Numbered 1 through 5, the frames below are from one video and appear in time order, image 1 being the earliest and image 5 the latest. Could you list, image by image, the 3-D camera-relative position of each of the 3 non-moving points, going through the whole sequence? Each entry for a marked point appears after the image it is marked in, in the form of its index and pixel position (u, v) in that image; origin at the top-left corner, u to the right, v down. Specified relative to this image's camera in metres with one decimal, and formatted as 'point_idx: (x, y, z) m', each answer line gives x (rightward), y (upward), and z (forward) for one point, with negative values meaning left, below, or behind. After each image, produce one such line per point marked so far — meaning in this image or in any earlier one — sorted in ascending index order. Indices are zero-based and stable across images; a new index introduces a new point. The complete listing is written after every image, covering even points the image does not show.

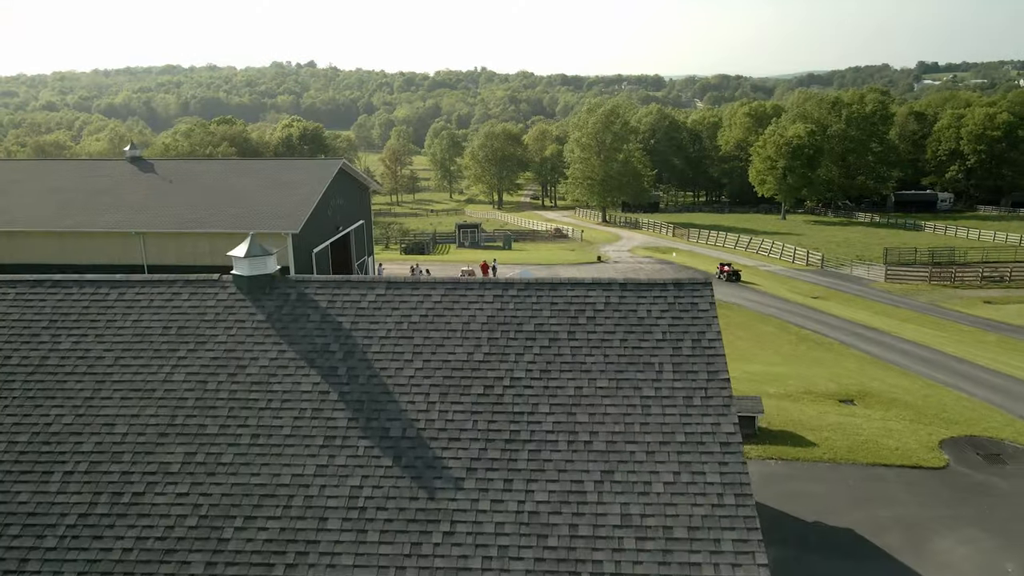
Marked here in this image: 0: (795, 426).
0: (+5.9, -2.9, +15.4) m
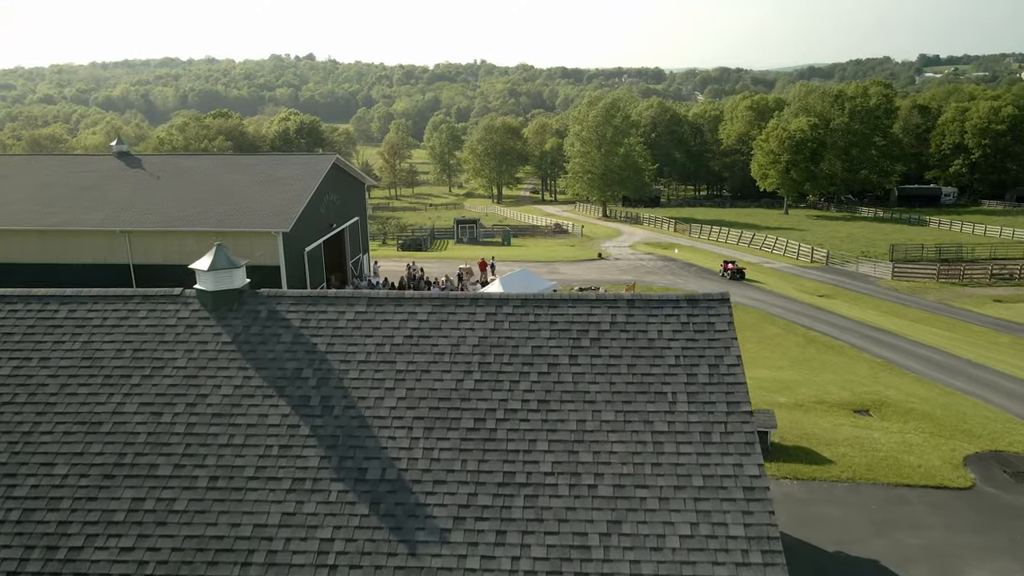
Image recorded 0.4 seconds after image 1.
0: (+5.8, -3.0, +14.5) m
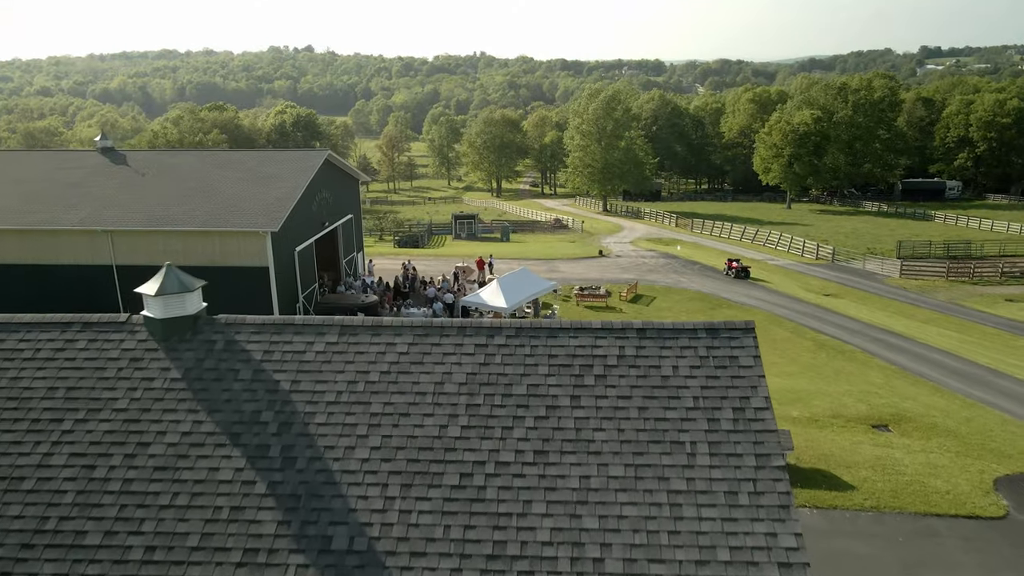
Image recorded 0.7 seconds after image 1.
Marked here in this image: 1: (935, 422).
0: (+5.7, -3.2, +13.5) m
1: (+9.1, -2.9, +16.0) m
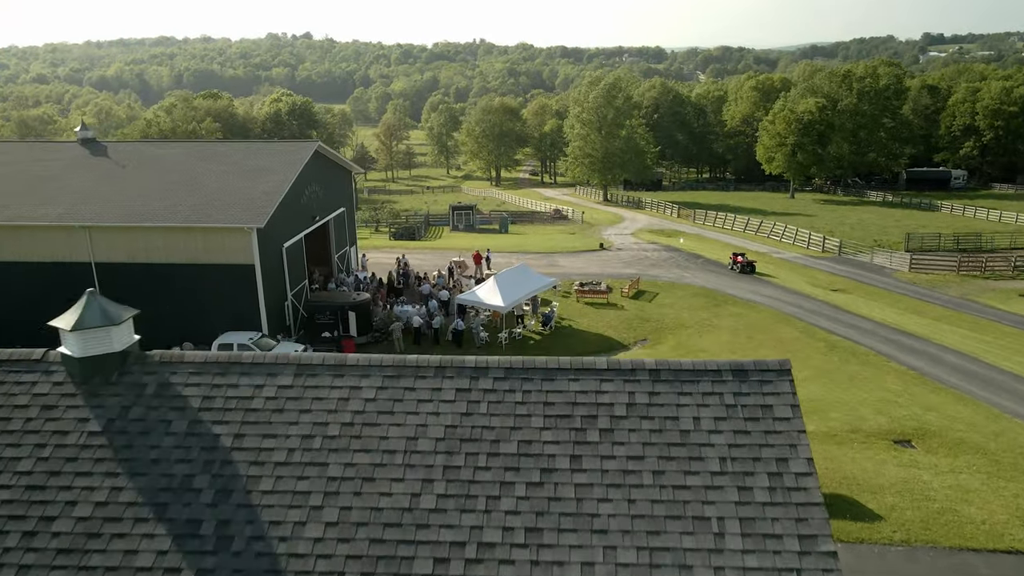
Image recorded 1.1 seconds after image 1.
0: (+5.6, -3.3, +12.4) m
1: (+9.0, -3.0, +14.9) m
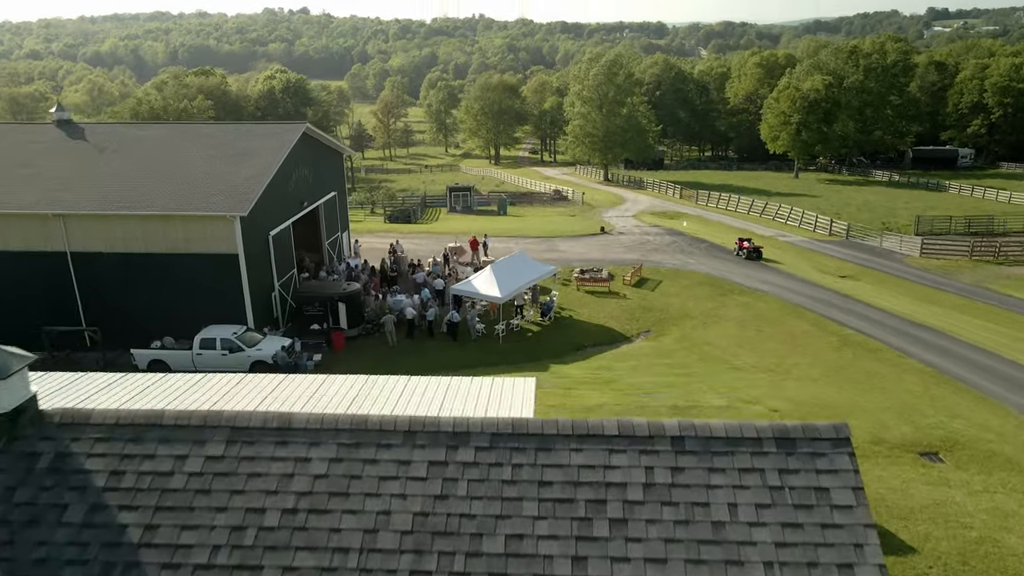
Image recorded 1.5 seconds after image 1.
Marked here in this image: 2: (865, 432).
0: (+5.6, -3.4, +11.3) m
1: (+8.9, -3.0, +13.8) m
2: (+7.0, -2.8, +14.6) m
